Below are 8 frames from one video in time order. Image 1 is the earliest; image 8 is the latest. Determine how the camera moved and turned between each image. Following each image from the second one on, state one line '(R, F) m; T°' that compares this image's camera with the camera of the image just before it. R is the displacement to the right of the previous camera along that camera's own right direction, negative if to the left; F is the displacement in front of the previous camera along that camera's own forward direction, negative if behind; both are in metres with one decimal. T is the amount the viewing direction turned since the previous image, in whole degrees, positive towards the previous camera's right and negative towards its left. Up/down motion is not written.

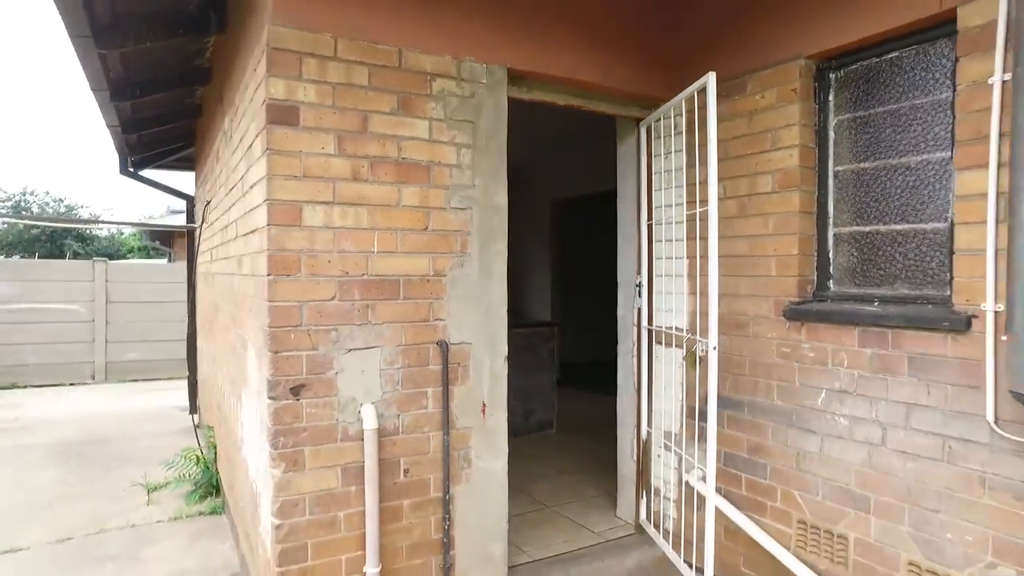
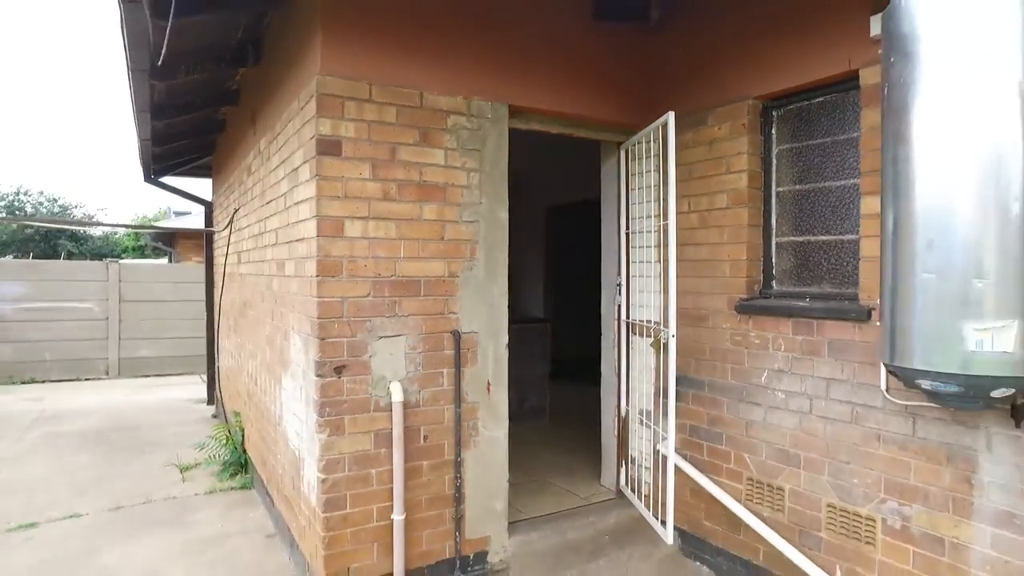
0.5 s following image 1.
(0.0, -0.5) m; +1°
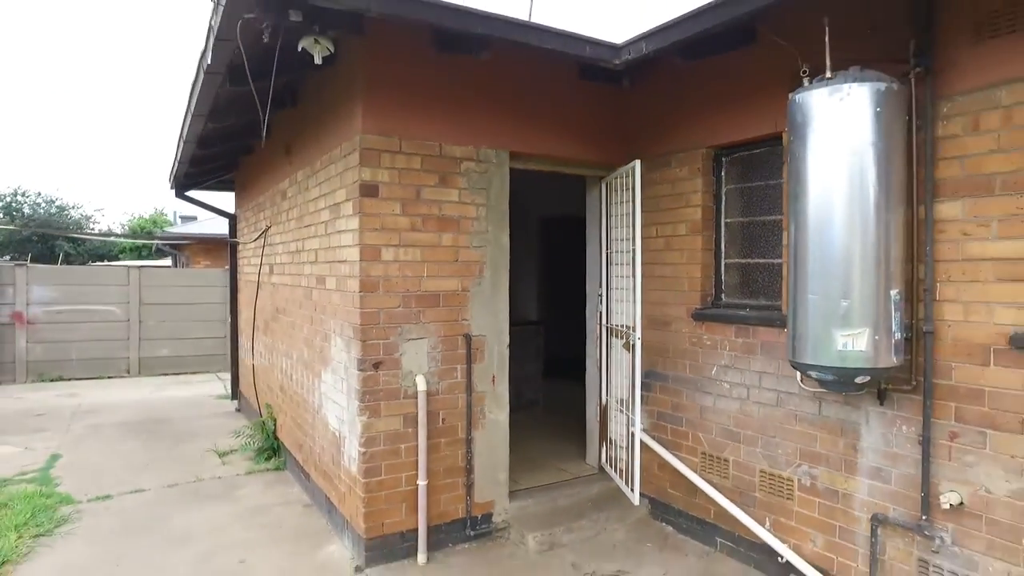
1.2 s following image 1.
(0.0, -0.7) m; +1°
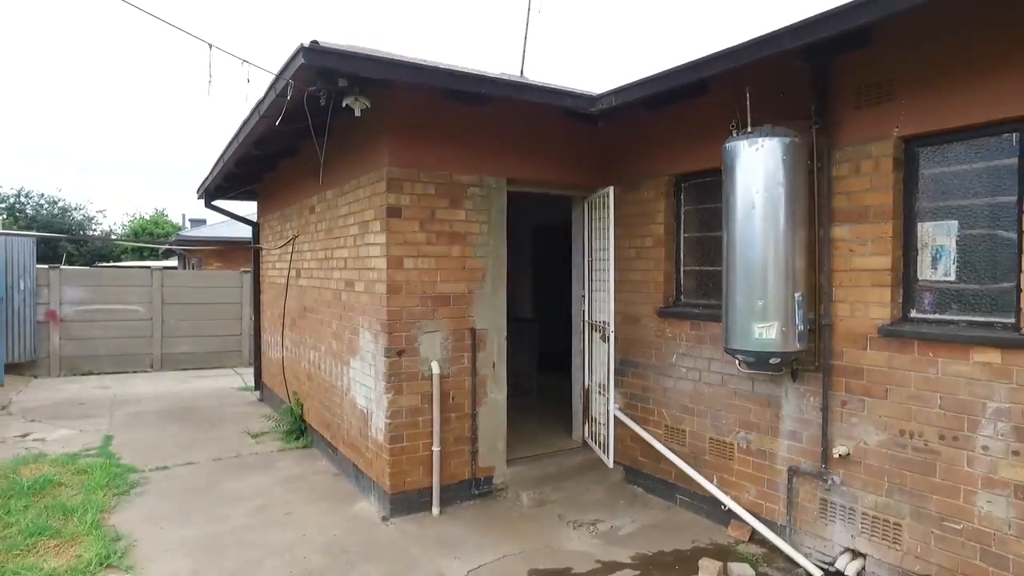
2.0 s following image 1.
(0.0, -0.8) m; 0°
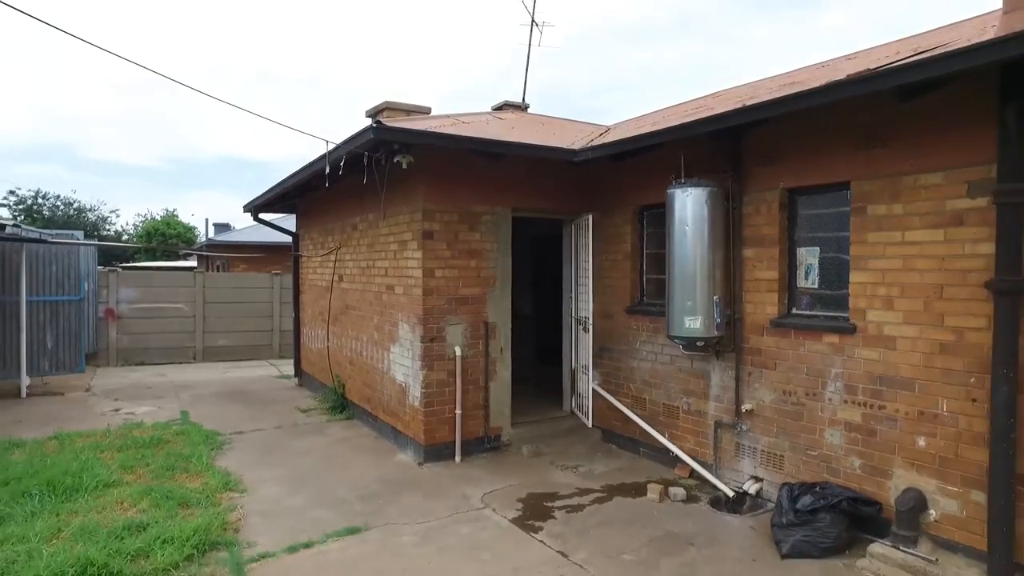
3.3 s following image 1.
(0.0, -1.4) m; 0°
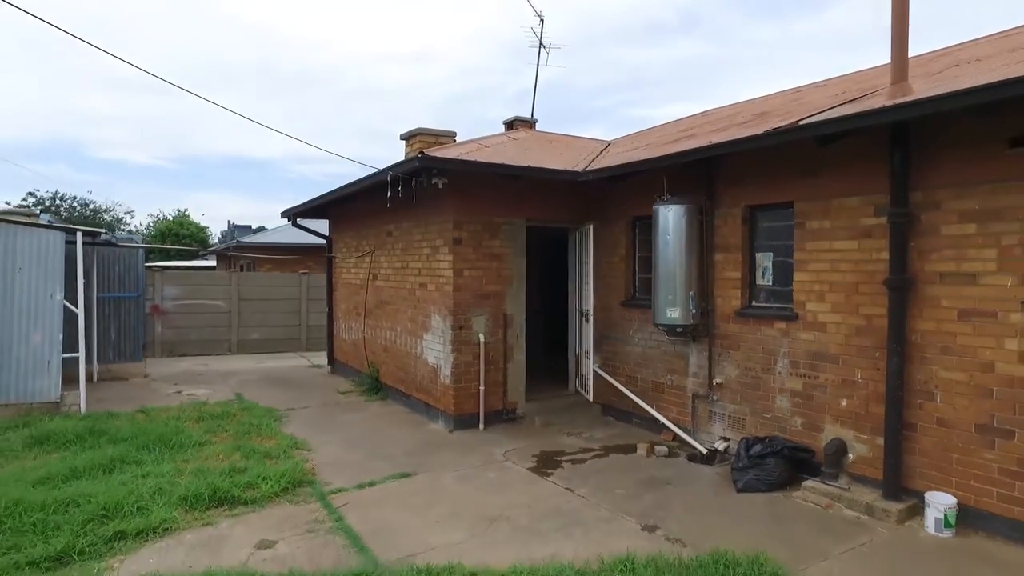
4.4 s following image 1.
(-0.1, -1.2) m; 0°
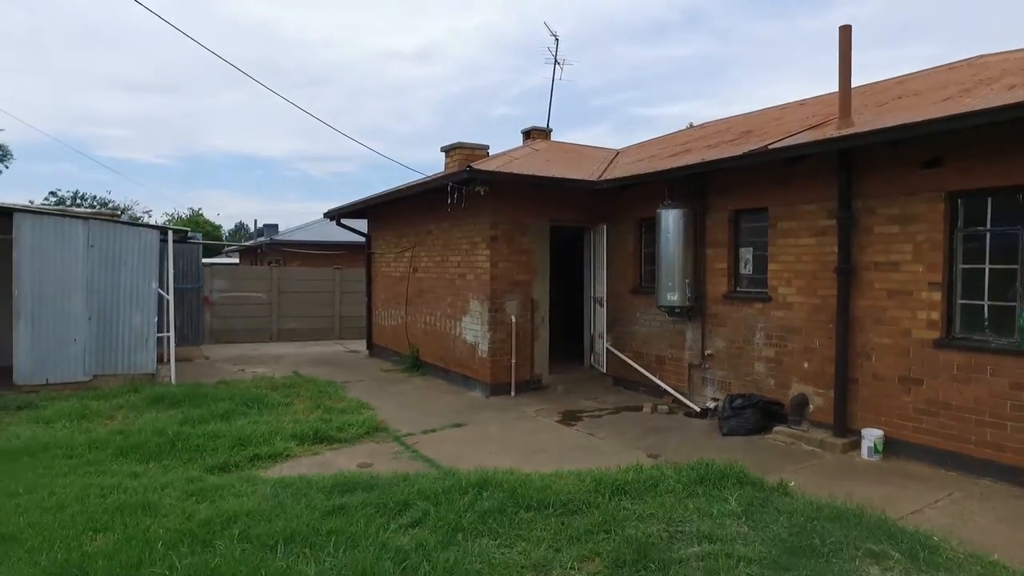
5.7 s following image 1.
(-0.3, -1.4) m; 0°
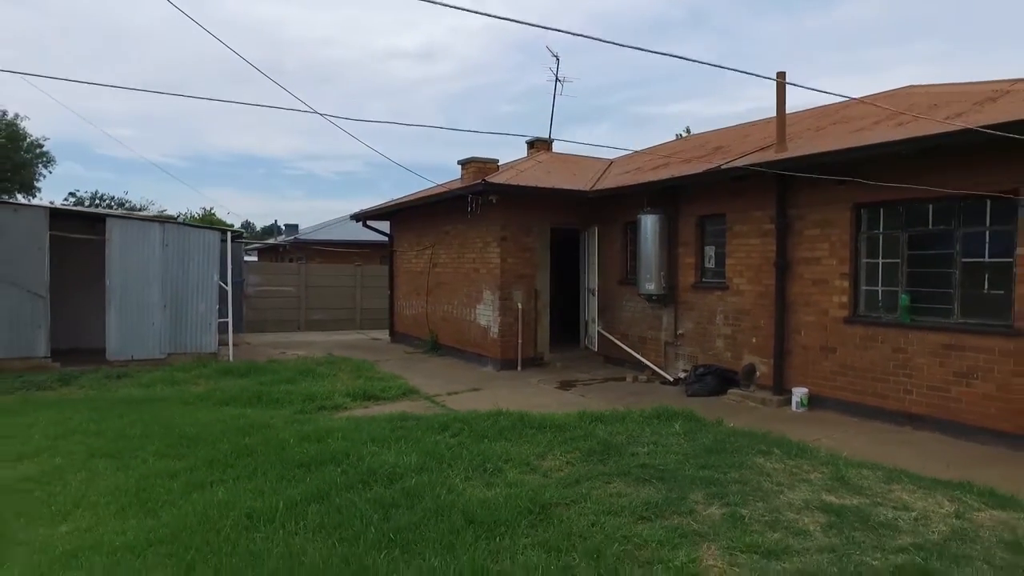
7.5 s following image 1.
(0.0, -1.6) m; 0°
